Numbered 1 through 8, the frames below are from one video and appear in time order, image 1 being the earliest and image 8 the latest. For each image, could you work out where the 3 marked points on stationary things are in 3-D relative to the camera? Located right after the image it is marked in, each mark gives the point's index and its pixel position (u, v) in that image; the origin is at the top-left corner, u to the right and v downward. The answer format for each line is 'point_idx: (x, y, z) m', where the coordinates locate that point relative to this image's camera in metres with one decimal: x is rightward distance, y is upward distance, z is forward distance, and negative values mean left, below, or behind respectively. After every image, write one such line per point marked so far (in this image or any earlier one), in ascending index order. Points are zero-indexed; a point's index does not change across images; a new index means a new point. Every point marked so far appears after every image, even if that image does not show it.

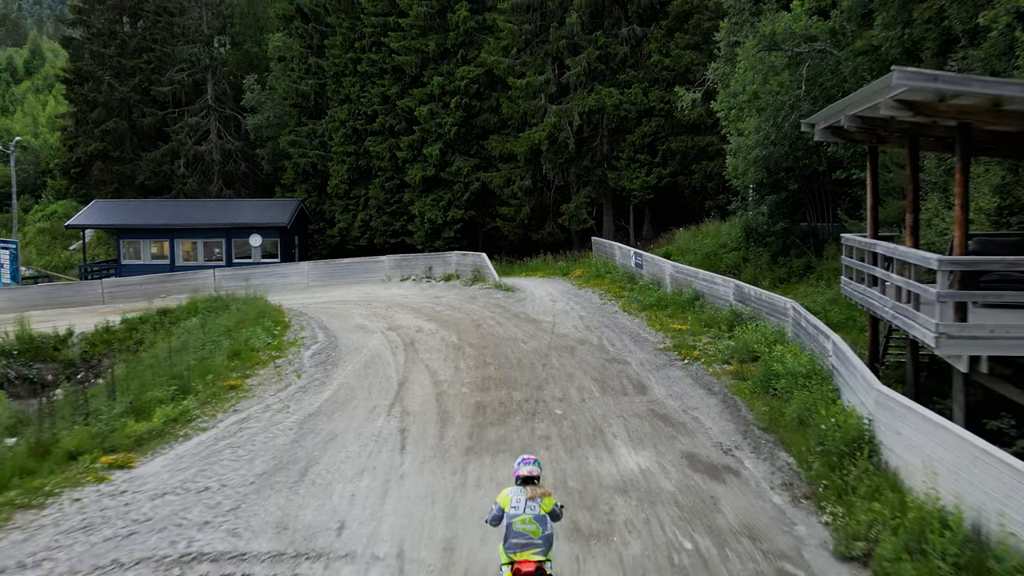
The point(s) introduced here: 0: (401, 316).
0: (-1.9, -0.5, +18.0) m
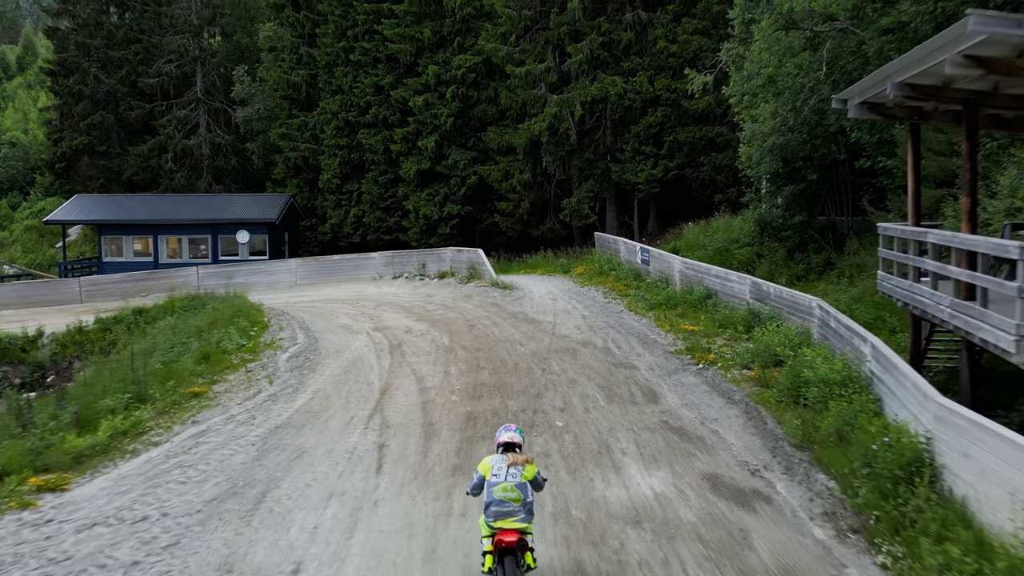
0: (-2.0, -0.4, +16.7) m
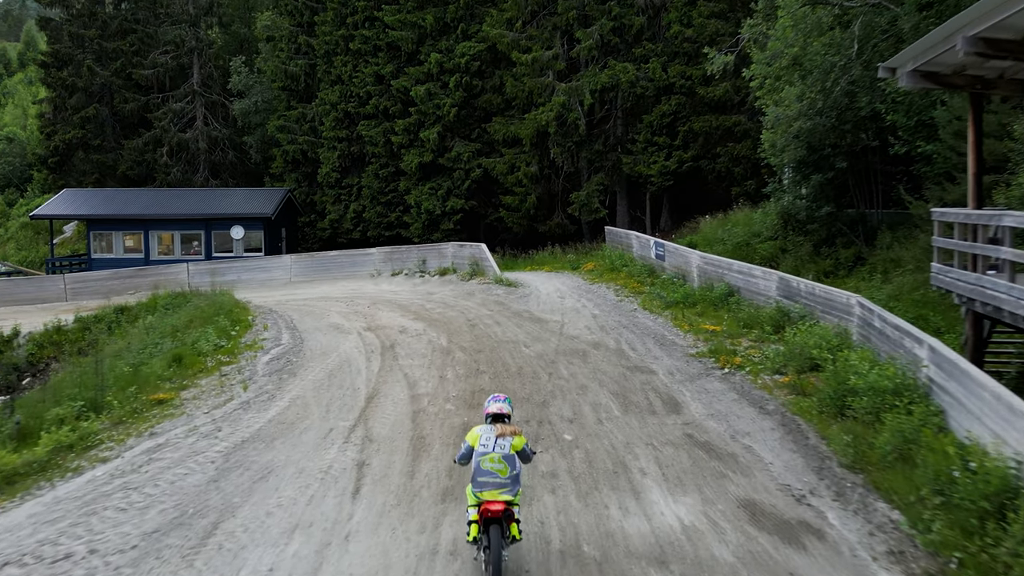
0: (-1.9, -0.4, +15.5) m
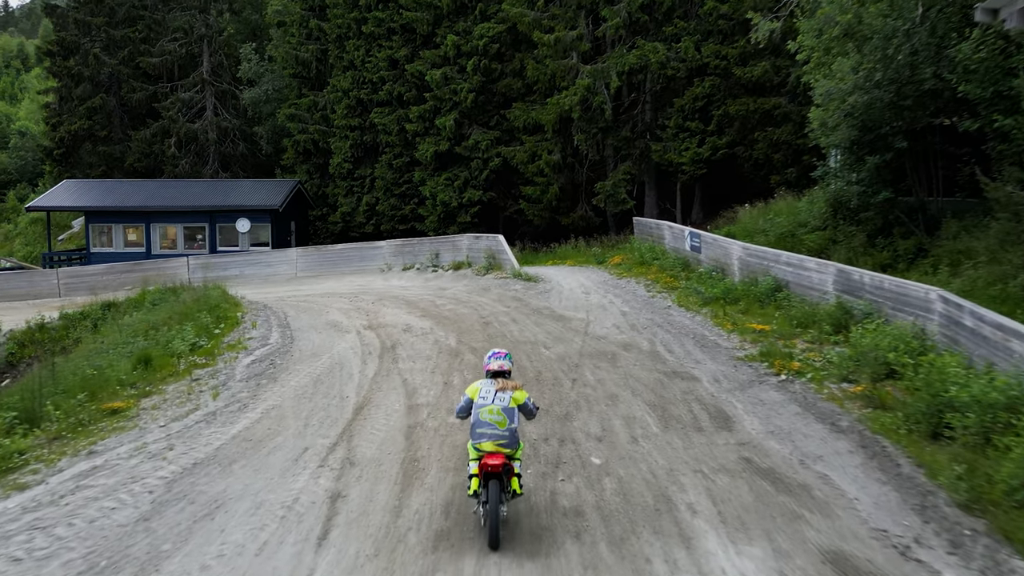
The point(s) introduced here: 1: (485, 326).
0: (-1.6, -0.3, +14.0) m
1: (-0.3, -0.4, +12.3) m
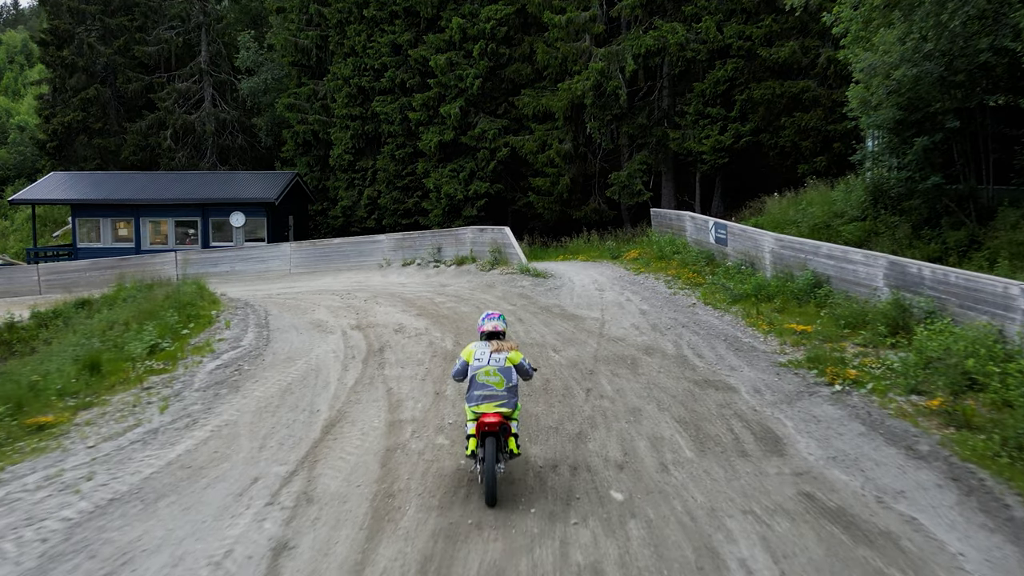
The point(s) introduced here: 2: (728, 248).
0: (-1.6, -0.3, +12.6) m
1: (-0.3, -0.4, +10.9) m
2: (+2.8, +0.5, +13.7) m
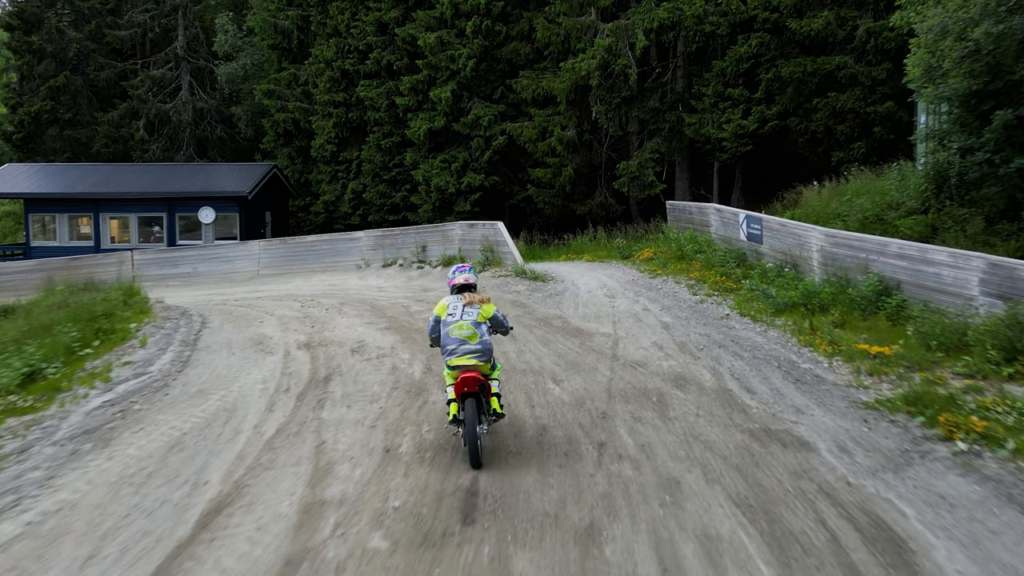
0: (-1.6, -0.3, +10.3) m
1: (-0.3, -0.4, +8.7) m
2: (+2.7, +0.5, +11.5) m
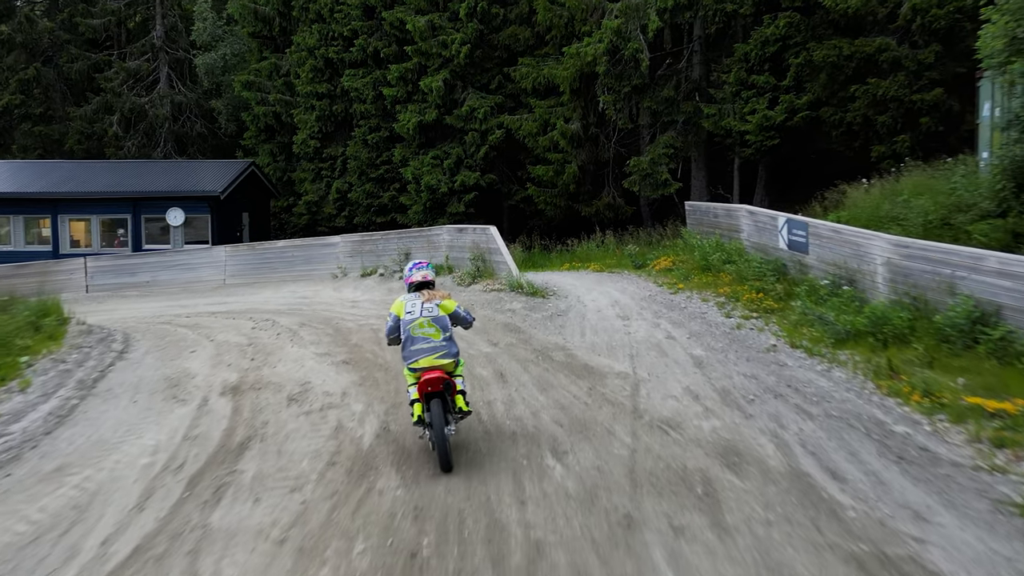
0: (-1.7, -0.5, +8.3) m
1: (-0.4, -0.6, +6.7) m
2: (+2.7, +0.3, +9.5) m
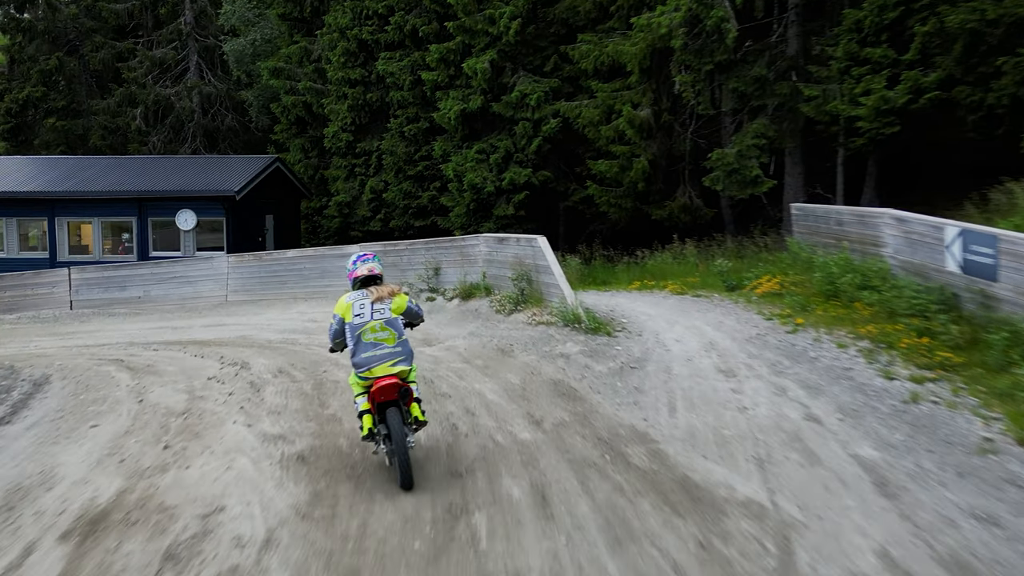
0: (-1.4, -0.7, +5.6) m
1: (-0.2, -0.9, +3.9) m
2: (+3.0, 0.0, +6.5) m
